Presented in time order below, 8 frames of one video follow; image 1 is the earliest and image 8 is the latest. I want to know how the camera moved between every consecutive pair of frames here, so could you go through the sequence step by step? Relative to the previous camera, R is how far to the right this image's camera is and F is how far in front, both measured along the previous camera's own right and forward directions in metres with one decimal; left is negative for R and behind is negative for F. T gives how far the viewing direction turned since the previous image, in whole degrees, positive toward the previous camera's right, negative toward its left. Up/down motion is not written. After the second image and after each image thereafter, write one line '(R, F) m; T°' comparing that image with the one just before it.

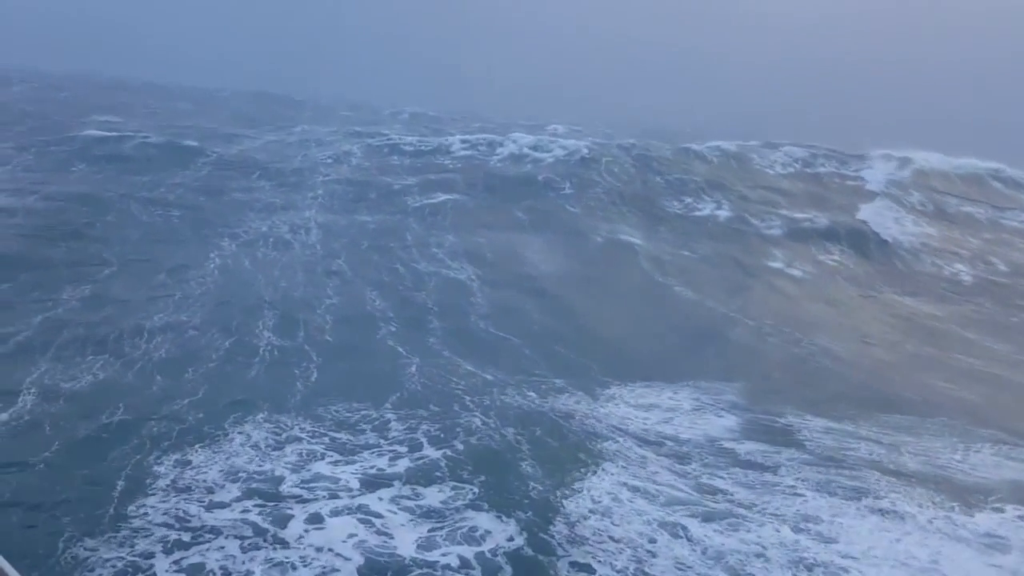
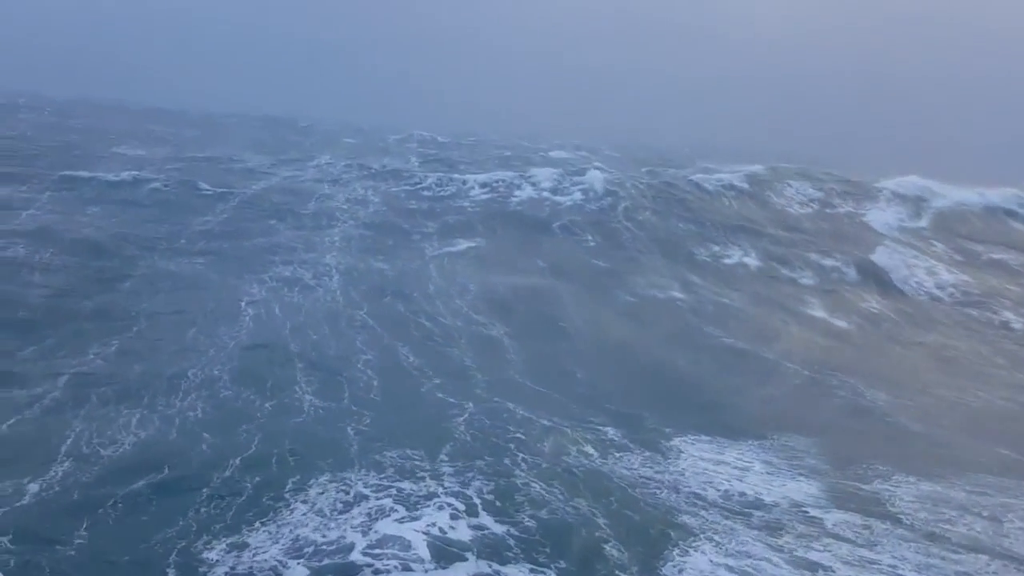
(-0.9, +0.4) m; 0°
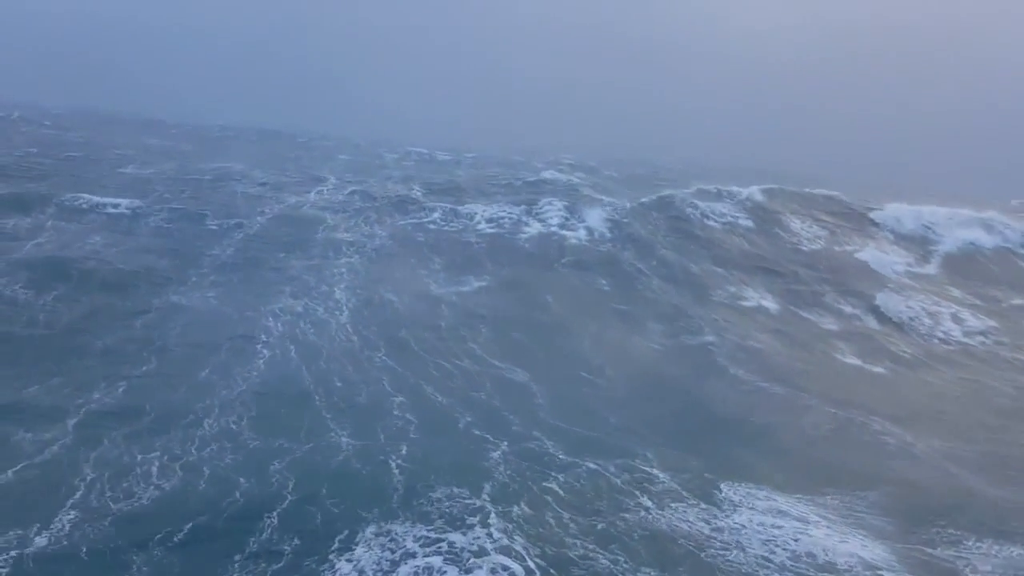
(-1.0, +0.4) m; +2°
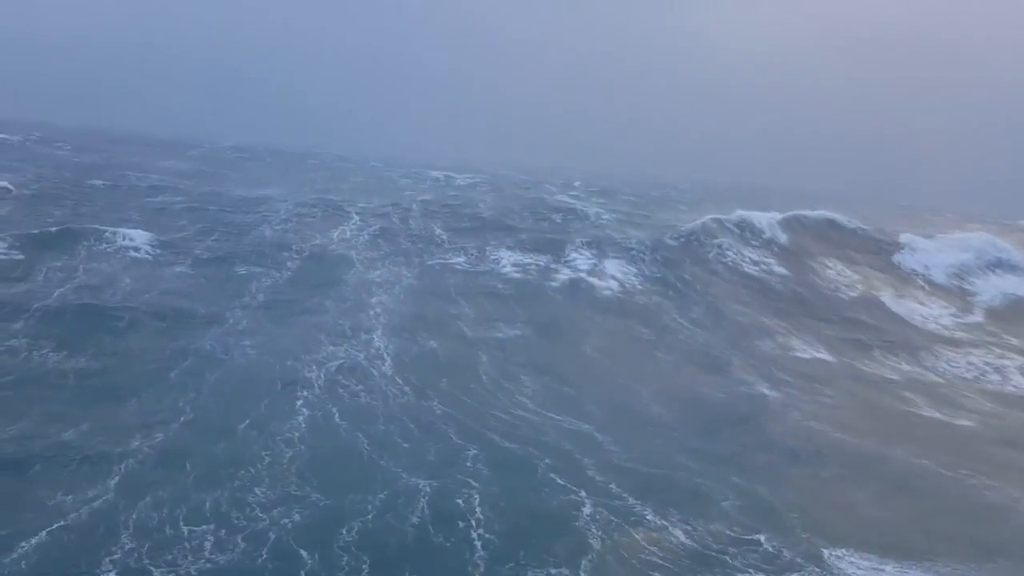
(-1.5, +0.6) m; +1°
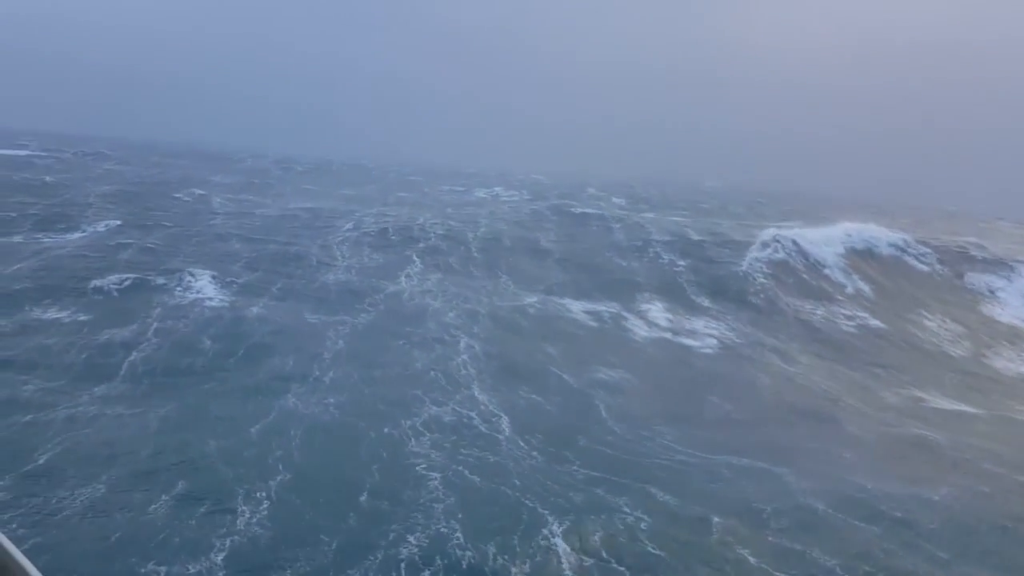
(-3.0, +1.6) m; 0°
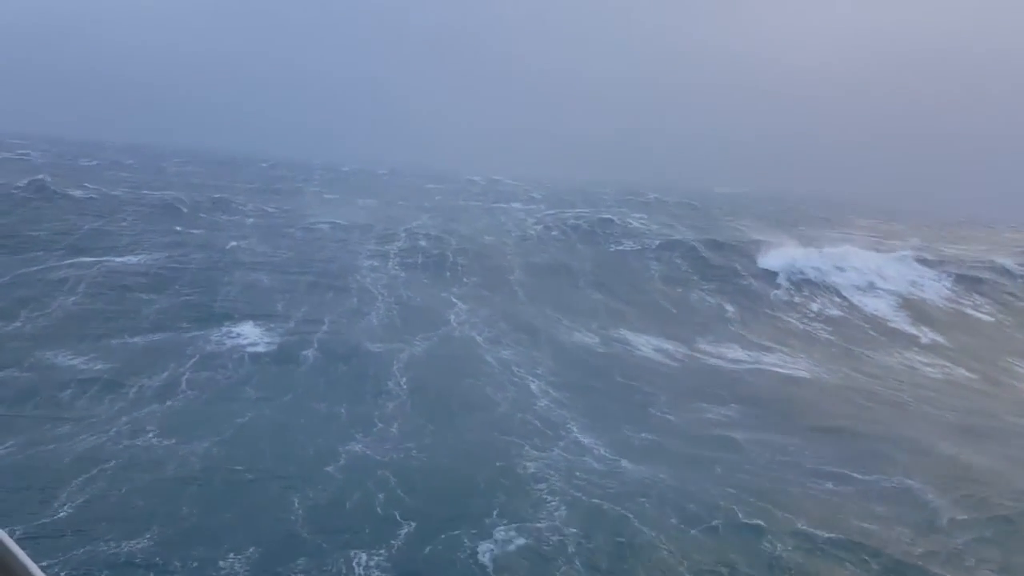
(-2.3, +1.0) m; 0°
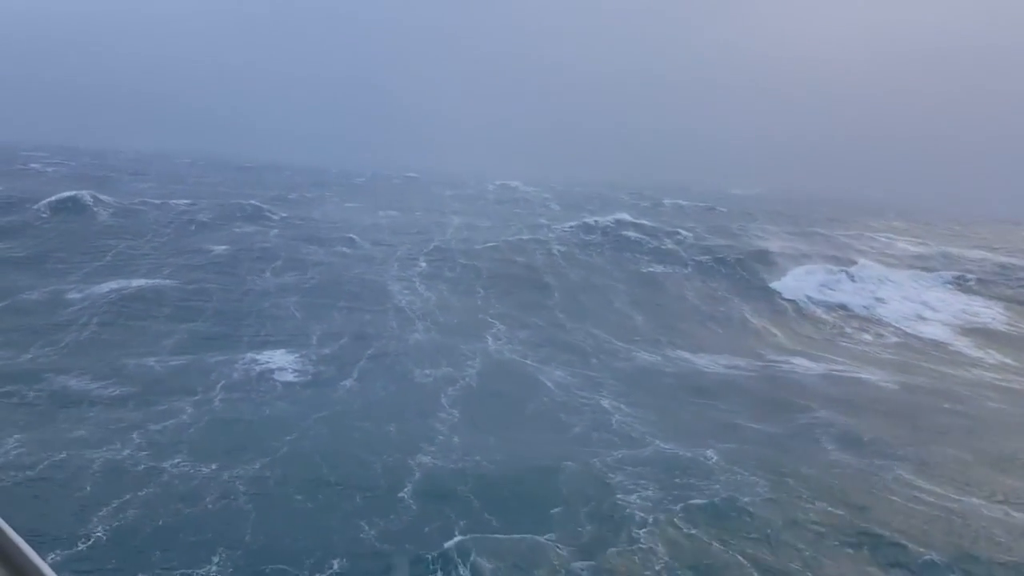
(-2.8, +1.2) m; 0°
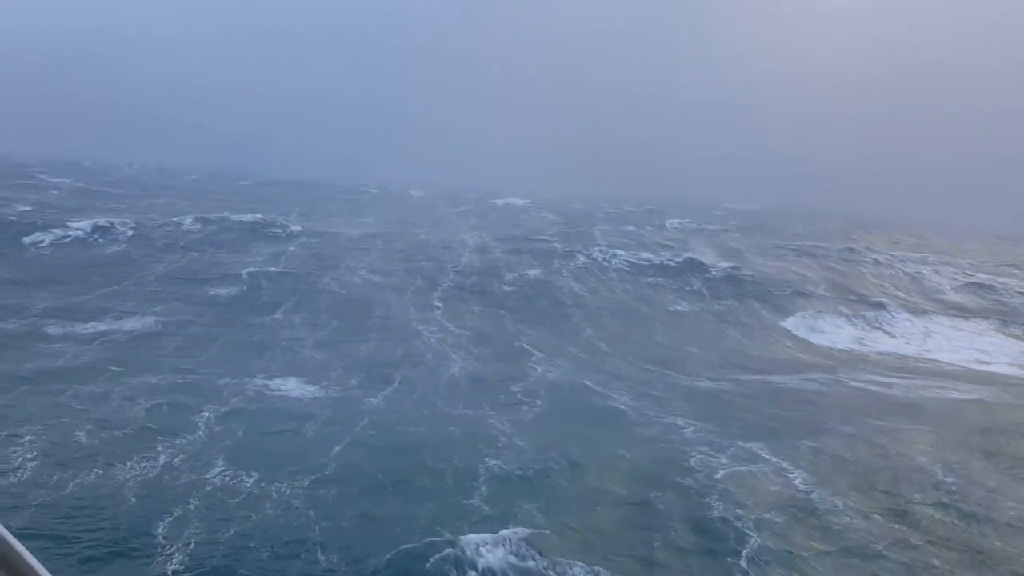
(-4.5, -3.1) m; 0°
